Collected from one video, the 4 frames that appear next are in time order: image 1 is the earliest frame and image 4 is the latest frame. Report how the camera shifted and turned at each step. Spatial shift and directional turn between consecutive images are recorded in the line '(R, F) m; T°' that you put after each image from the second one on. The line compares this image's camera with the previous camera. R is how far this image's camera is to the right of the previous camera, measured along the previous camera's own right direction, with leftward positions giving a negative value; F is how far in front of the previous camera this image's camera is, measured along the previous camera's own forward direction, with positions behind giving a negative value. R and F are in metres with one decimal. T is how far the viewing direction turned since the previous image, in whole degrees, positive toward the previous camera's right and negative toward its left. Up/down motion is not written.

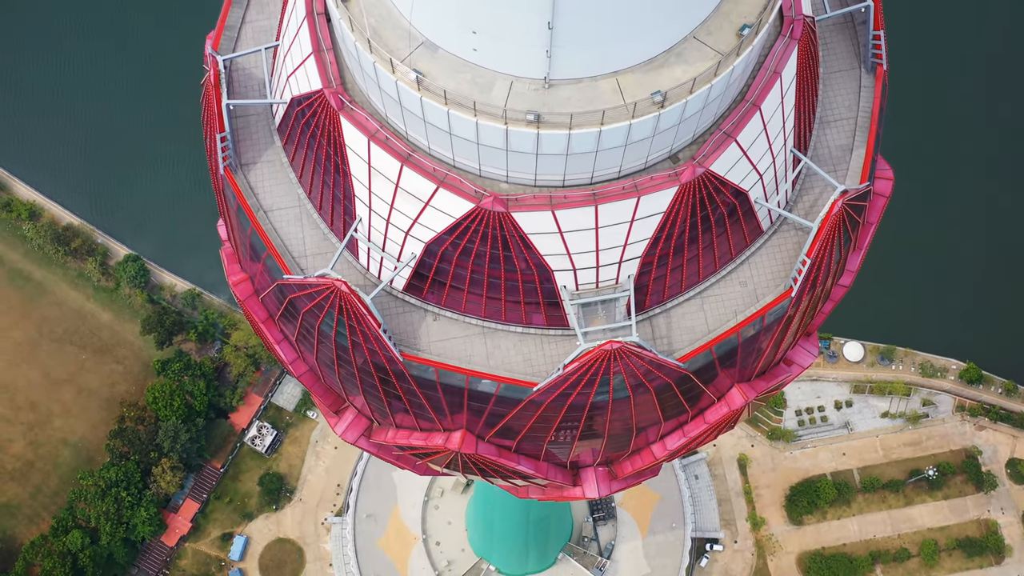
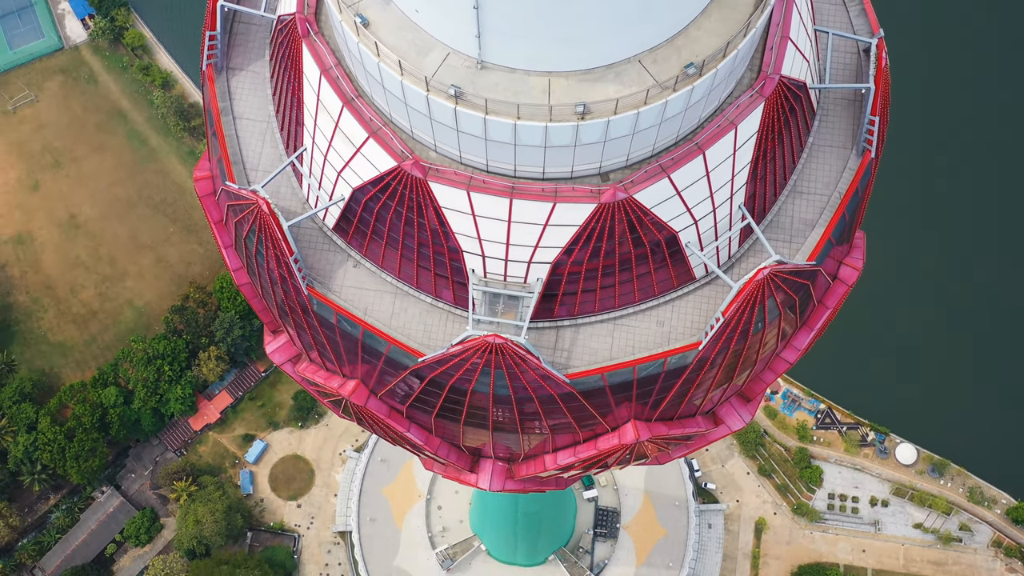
(+1.3, 0.0) m; -4°
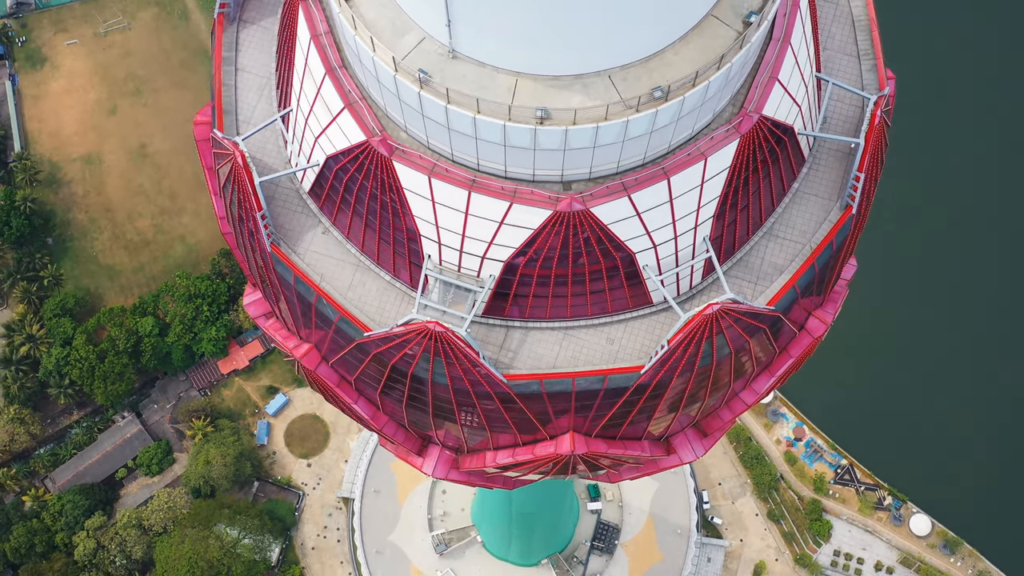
(+0.7, 0.0) m; -2°
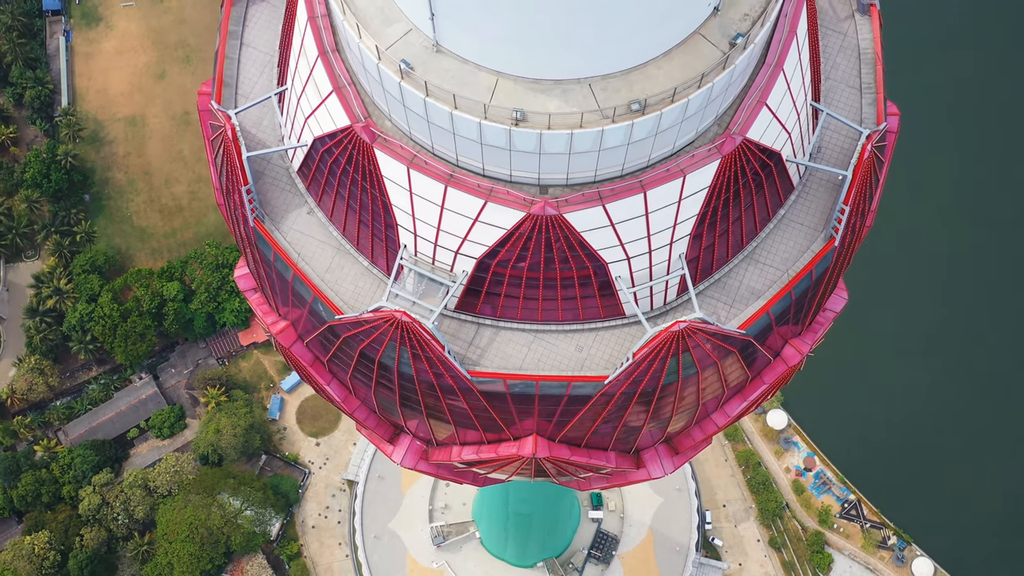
(+0.4, 0.0) m; -1°
